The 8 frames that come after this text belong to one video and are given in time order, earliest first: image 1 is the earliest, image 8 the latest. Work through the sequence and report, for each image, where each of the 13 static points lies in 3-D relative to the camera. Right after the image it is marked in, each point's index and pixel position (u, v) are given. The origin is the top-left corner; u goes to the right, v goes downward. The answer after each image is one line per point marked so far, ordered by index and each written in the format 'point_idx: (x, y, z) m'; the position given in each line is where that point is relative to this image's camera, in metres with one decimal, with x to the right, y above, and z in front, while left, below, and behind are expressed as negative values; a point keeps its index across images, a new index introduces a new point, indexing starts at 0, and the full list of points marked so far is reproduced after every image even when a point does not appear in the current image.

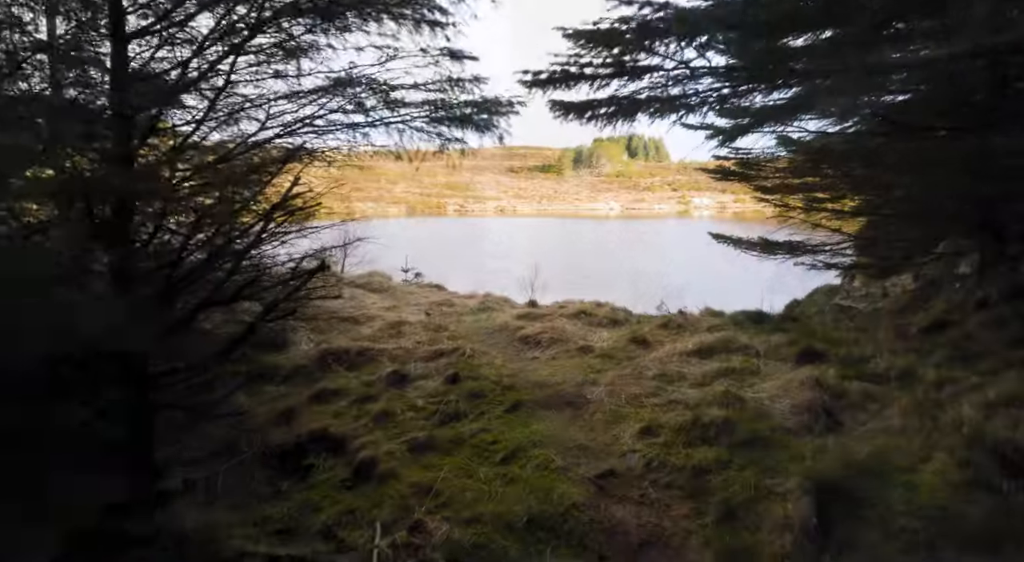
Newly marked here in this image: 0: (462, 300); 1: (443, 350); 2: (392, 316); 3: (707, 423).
0: (-0.8, -0.3, +10.8) m
1: (-0.6, -0.6, +6.8) m
2: (-1.5, -0.5, +9.2) m
3: (+1.2, -0.9, +4.7) m
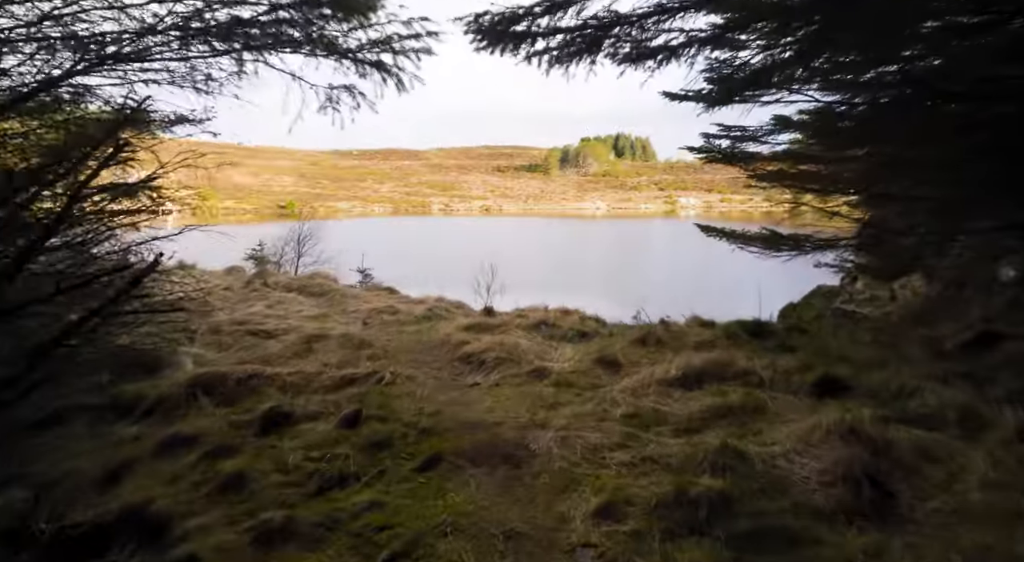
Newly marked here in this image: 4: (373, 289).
0: (-1.3, -0.3, +9.2) m
1: (-1.1, -0.7, +5.3) m
2: (-2.1, -0.5, +7.6) m
3: (+0.8, -0.9, +3.2) m
4: (-2.2, -0.2, +11.3) m
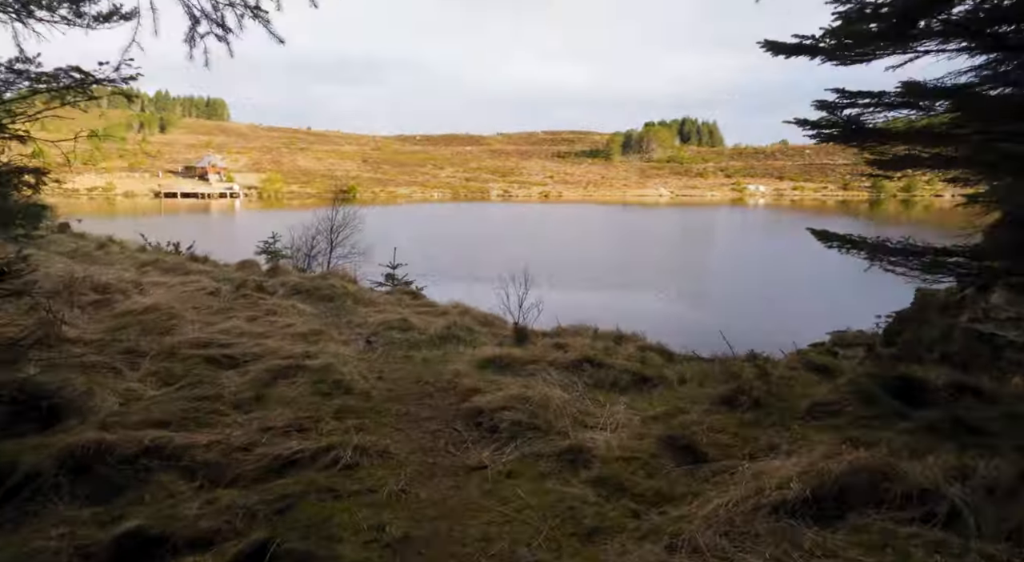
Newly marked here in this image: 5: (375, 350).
0: (-0.9, -0.4, +7.5) m
1: (-1.0, -0.8, +3.5) m
2: (-1.8, -0.6, +6.0) m
3: (+0.7, -1.2, +1.3) m
4: (-1.6, -0.2, +9.6) m
5: (-1.2, -0.6, +6.6) m
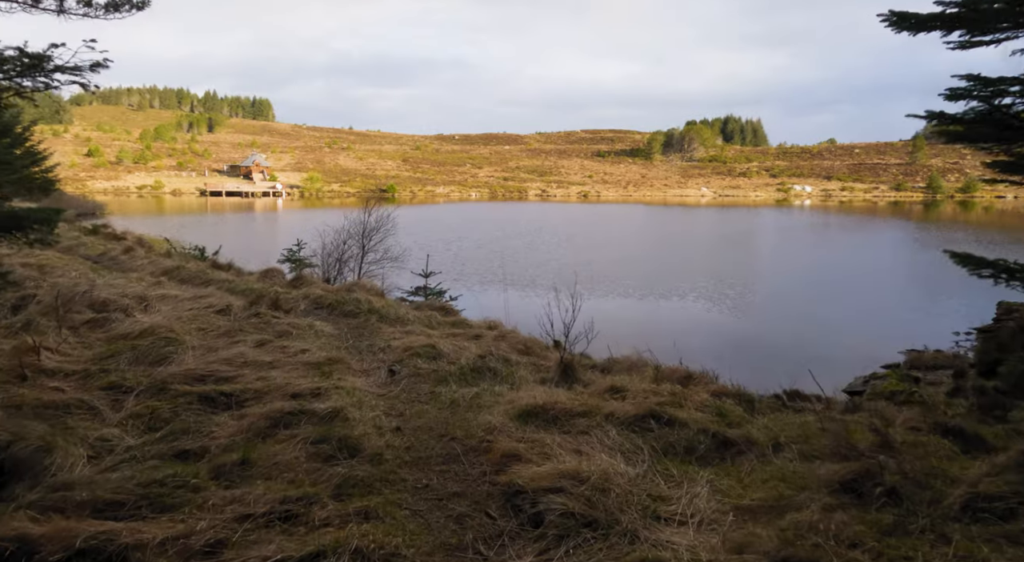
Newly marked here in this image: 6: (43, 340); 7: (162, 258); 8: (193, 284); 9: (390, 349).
0: (-0.5, -0.6, +6.6) m
1: (-0.9, -1.0, +2.6) m
2: (-1.5, -0.8, +5.1) m
3: (+0.8, -1.3, +0.3) m
4: (-1.1, -0.4, +8.7) m
5: (-0.9, -0.8, +5.7) m
6: (-3.7, -0.5, +5.8) m
7: (-6.8, +0.5, +14.3) m
8: (-4.5, -0.1, +10.5) m
9: (-1.1, -0.6, +6.6) m
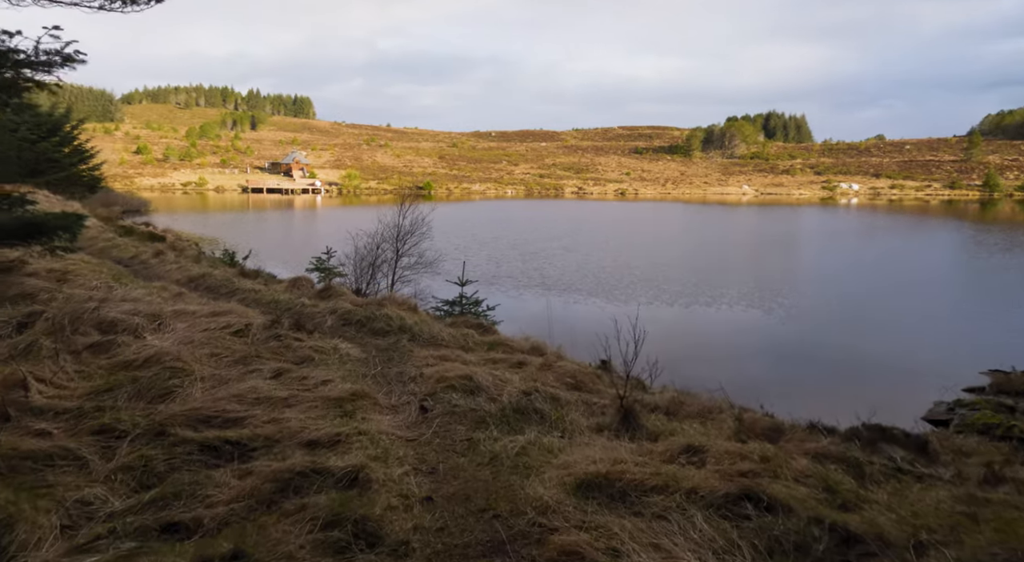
0: (-0.1, -0.7, +5.8) m
1: (-0.7, -1.2, +1.9) m
2: (-1.2, -0.9, +4.4) m
3: (+0.8, -1.5, -0.5) m
4: (-0.6, -0.5, +8.0) m
5: (-0.6, -1.0, +4.9) m
6: (-3.3, -0.6, +5.2) m
7: (-6.0, +0.4, +13.8) m
8: (-4.0, -0.2, +9.9) m
9: (-0.7, -0.8, +5.9) m
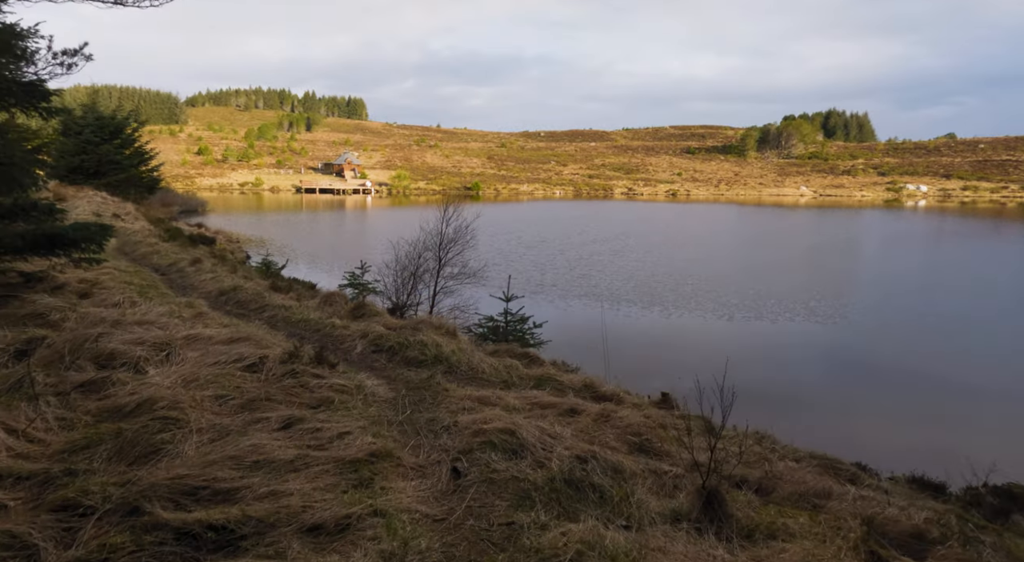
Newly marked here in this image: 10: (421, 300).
0: (+0.2, -1.0, +4.9) m
1: (-0.6, -1.4, +1.0) m
2: (-0.9, -1.2, +3.5) m
3: (+0.8, -1.8, -1.5) m
4: (-0.1, -0.8, +7.1) m
5: (-0.3, -1.2, +4.0) m
6: (-3.0, -0.8, +4.5) m
7: (-5.1, +0.2, +13.3) m
8: (-3.3, -0.4, +9.2) m
9: (-0.4, -1.0, +5.0) m
10: (-1.7, -0.4, +14.0) m
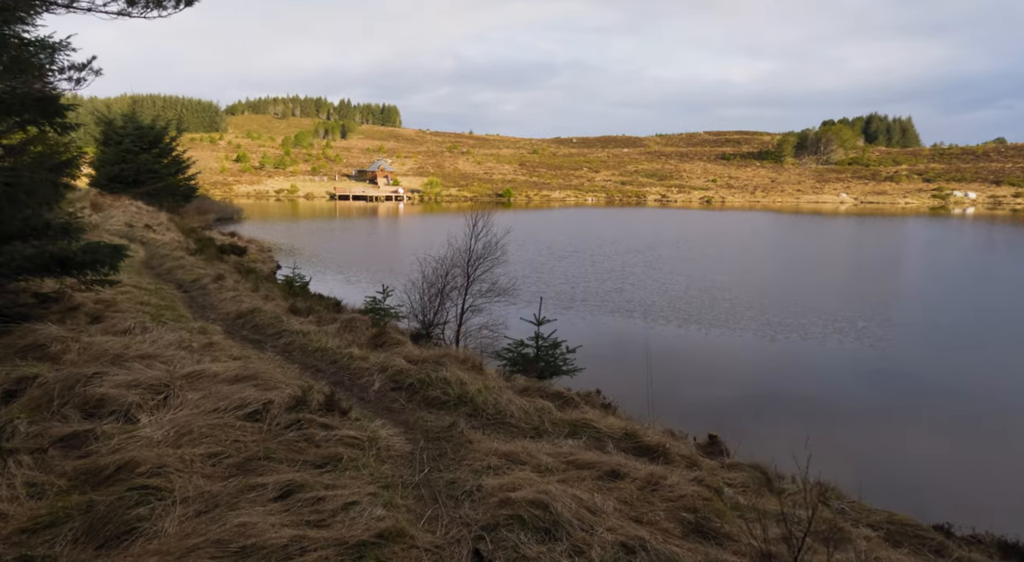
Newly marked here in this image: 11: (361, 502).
0: (+0.4, -1.2, +4.2) m
1: (-0.6, -1.6, +0.3) m
2: (-0.8, -1.4, +2.9) m
3: (+0.7, -2.0, -2.2) m
4: (+0.2, -1.0, +6.4) m
5: (-0.1, -1.5, +3.4) m
6: (-2.9, -1.1, +3.9) m
7: (-4.6, -0.2, +12.8) m
8: (-3.0, -0.7, +8.7) m
9: (-0.2, -1.3, +4.3) m
10: (-1.1, -0.7, +13.4) m
11: (-0.8, -1.2, +4.1) m
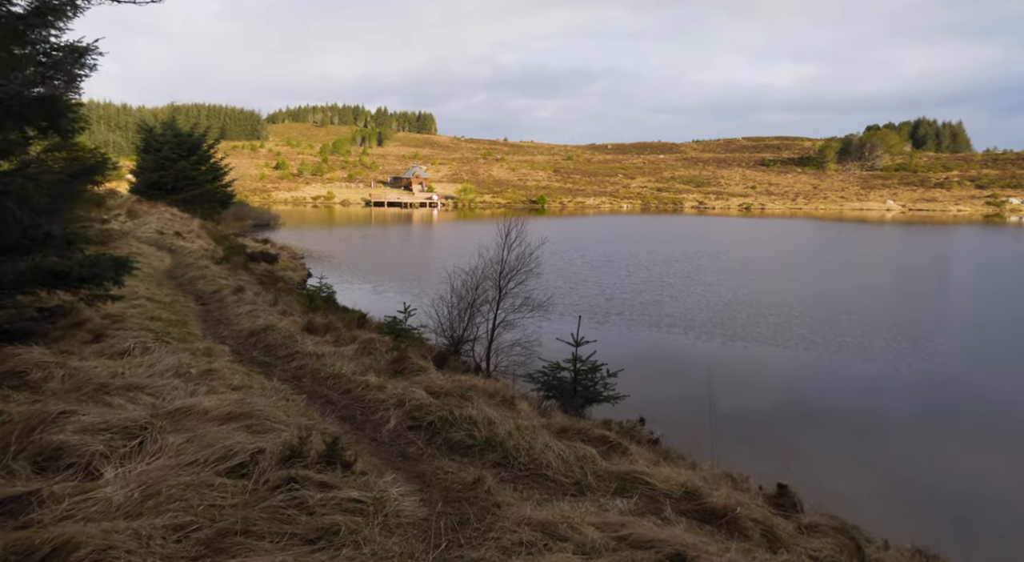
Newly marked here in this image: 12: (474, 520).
0: (+0.5, -1.4, +3.2) m
1: (-0.6, -1.8, -0.6) m
2: (-0.7, -1.6, +2.0) m
3: (+0.5, -2.1, -3.2) m
4: (+0.4, -1.2, +5.5) m
5: (0.0, -1.6, +2.4) m
6: (-2.7, -1.2, +3.1) m
7: (-4.0, -0.4, +12.1) m
8: (-2.6, -0.9, +7.9) m
9: (0.0, -1.4, +3.4) m
10: (-0.6, -0.9, +12.5) m
11: (-0.7, -1.4, +3.2) m
12: (-0.2, -1.3, +4.1) m
